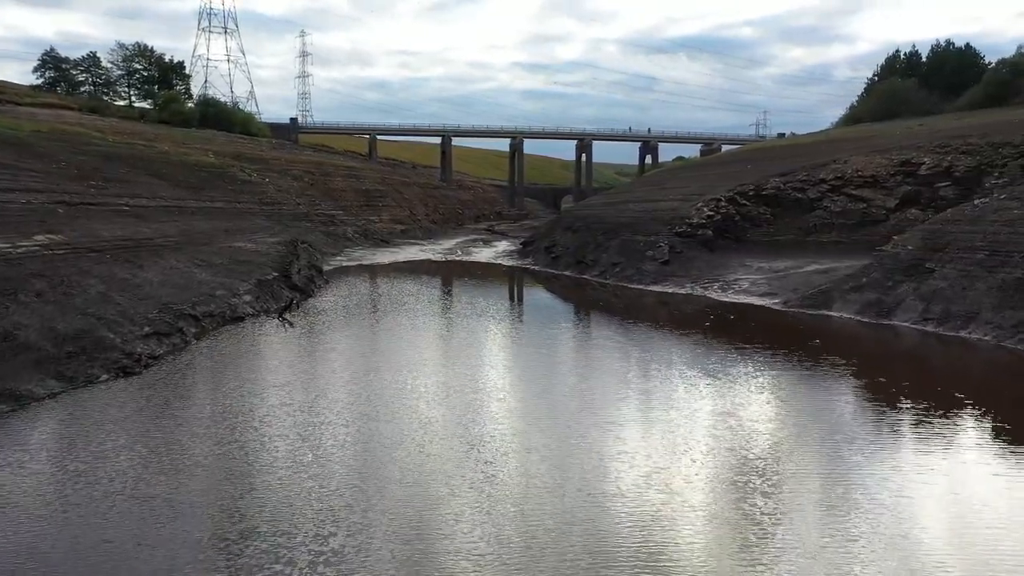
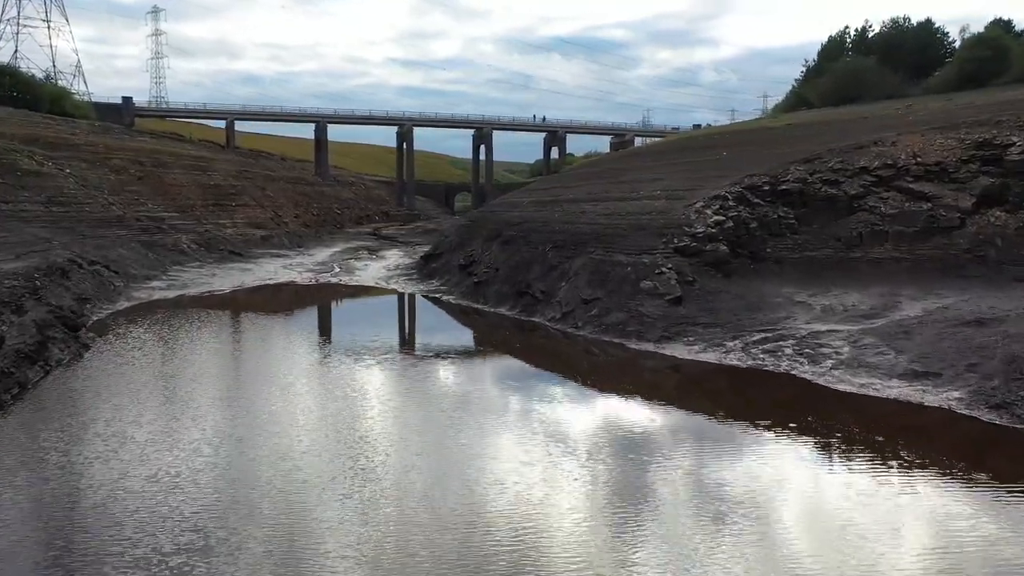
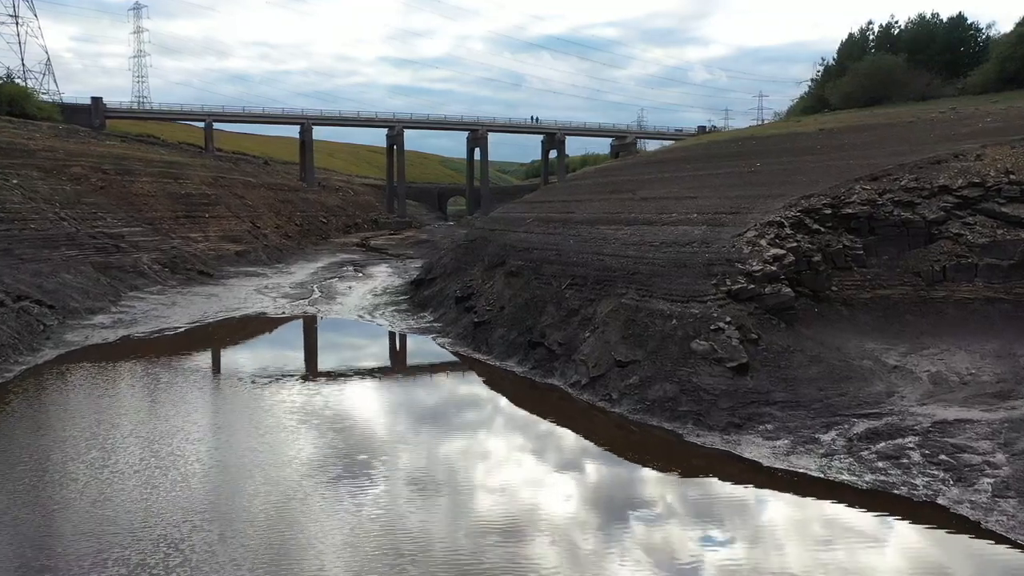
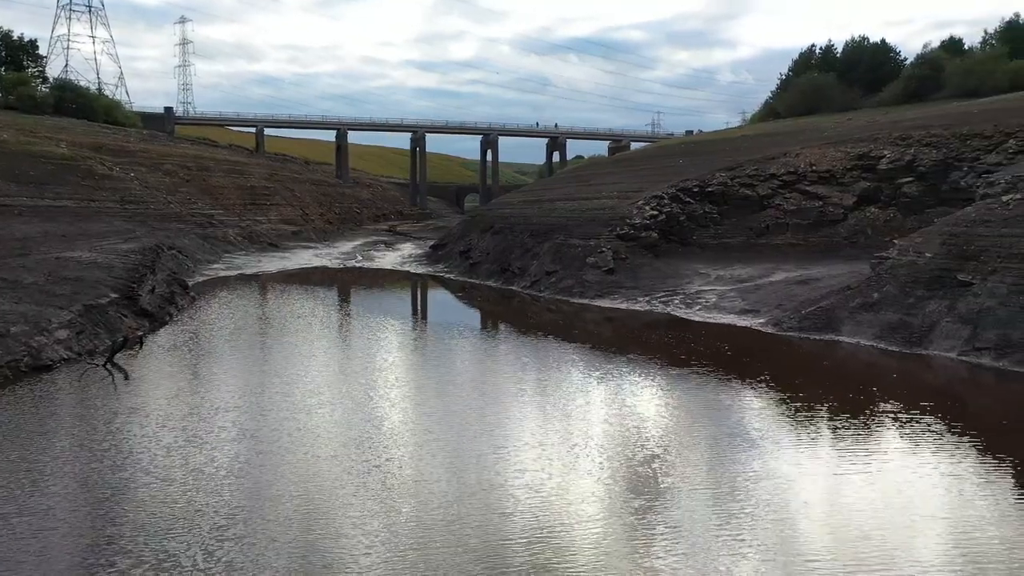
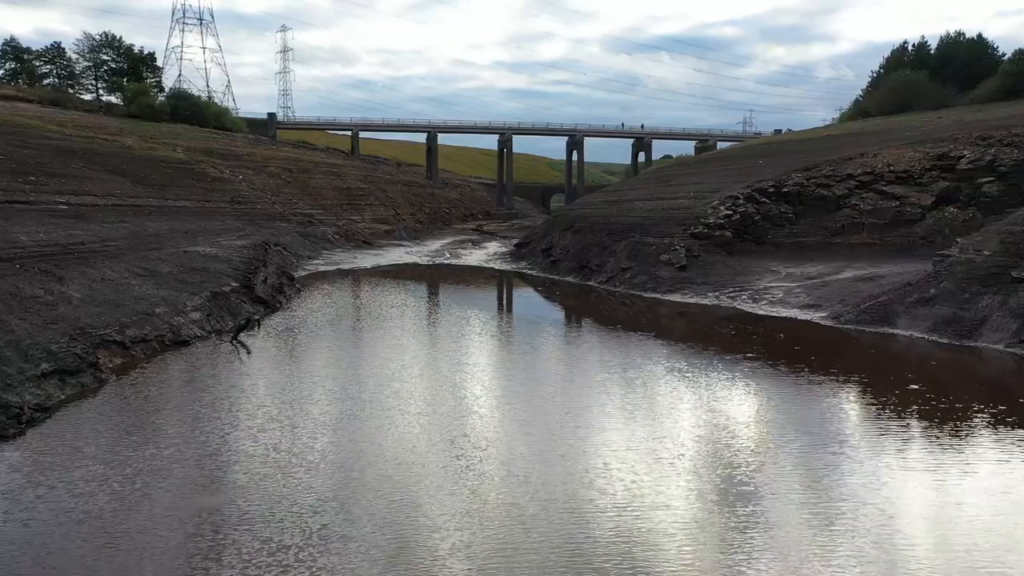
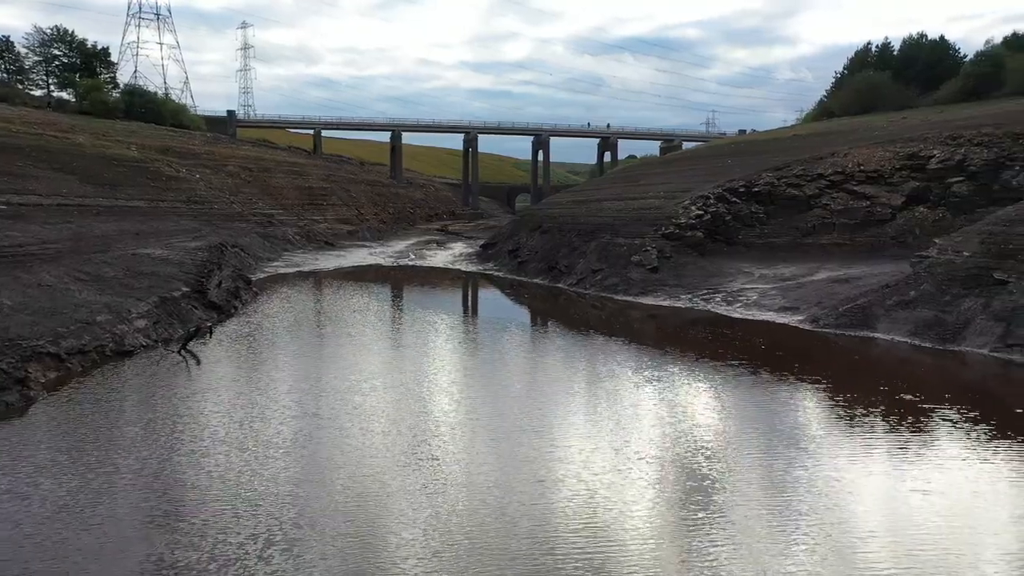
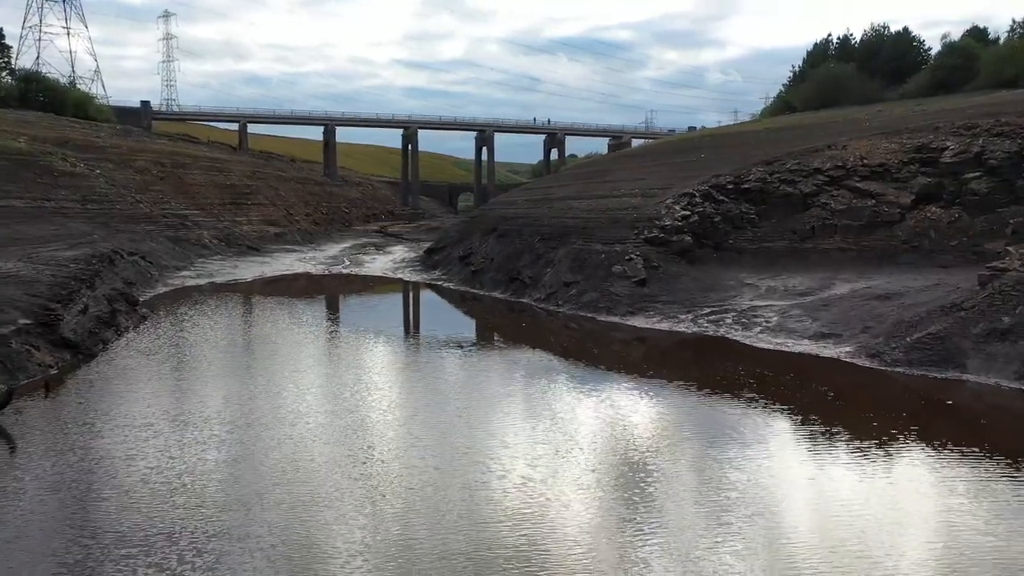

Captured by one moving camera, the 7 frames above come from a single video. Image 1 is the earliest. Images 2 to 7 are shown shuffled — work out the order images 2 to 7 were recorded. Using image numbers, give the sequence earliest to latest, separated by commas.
5, 6, 4, 7, 2, 3
